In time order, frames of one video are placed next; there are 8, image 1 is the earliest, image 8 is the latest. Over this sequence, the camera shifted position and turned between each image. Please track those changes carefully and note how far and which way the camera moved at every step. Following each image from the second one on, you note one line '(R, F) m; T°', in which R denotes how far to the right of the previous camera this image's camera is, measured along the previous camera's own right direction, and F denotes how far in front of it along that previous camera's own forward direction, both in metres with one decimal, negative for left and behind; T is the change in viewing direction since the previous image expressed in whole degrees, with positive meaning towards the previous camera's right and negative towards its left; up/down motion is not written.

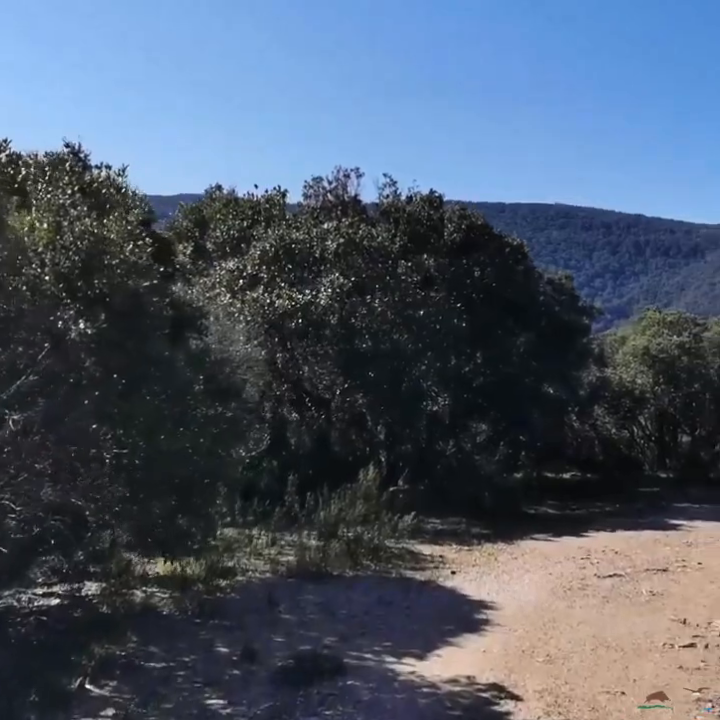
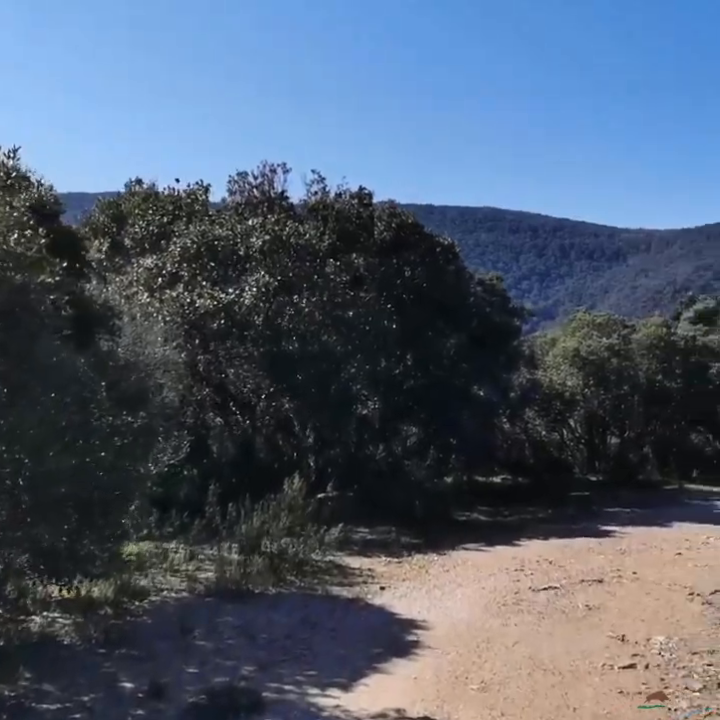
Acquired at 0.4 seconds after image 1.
(+0.1, +0.6) m; +5°
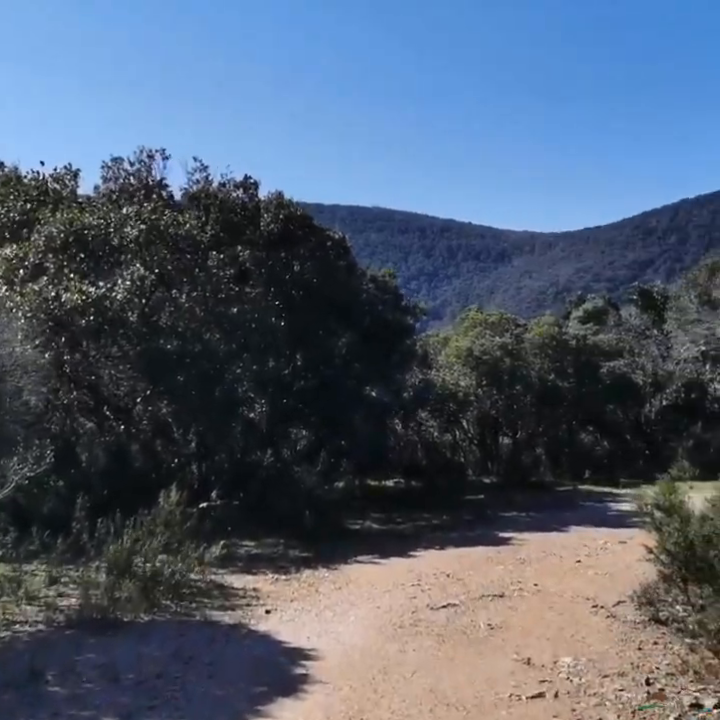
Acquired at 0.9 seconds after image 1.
(+0.1, +0.8) m; +8°
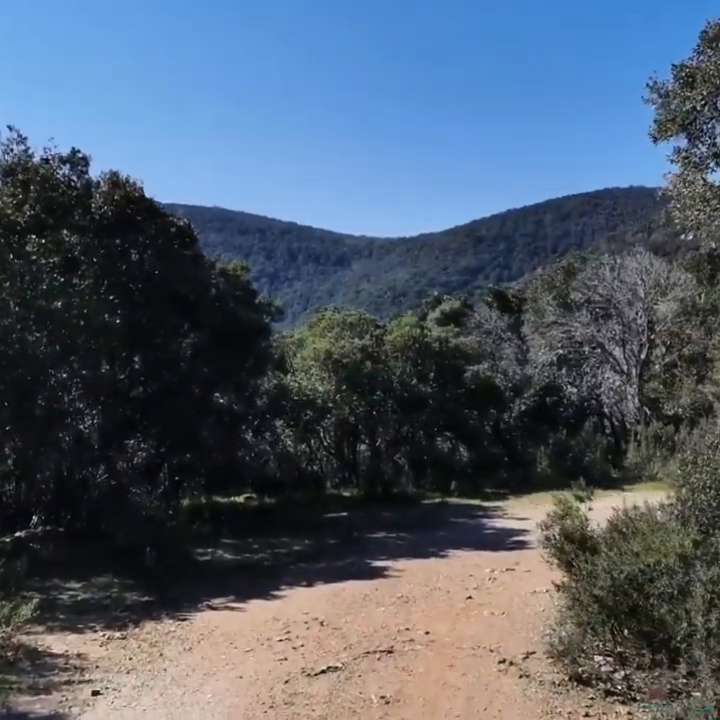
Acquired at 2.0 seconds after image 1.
(-0.1, +1.5) m; +11°
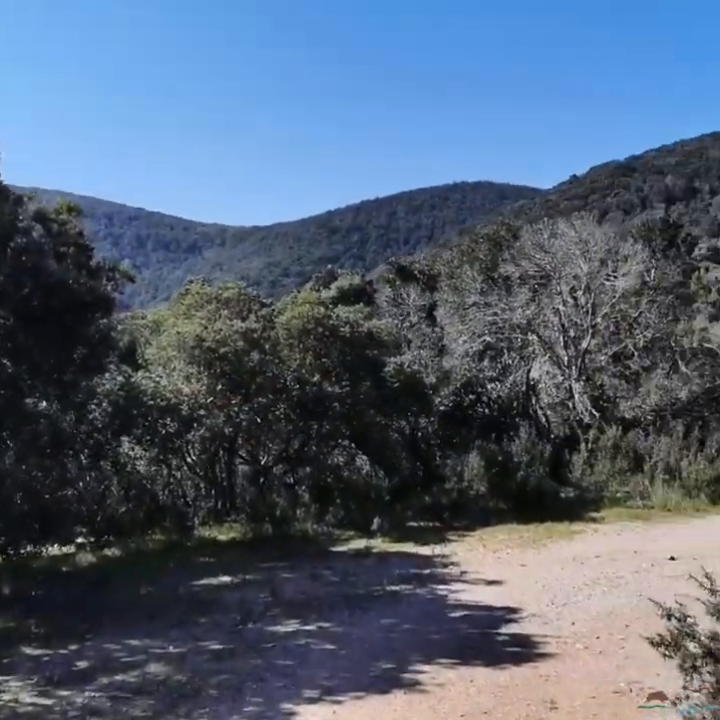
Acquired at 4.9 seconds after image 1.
(-0.4, +4.4) m; +10°
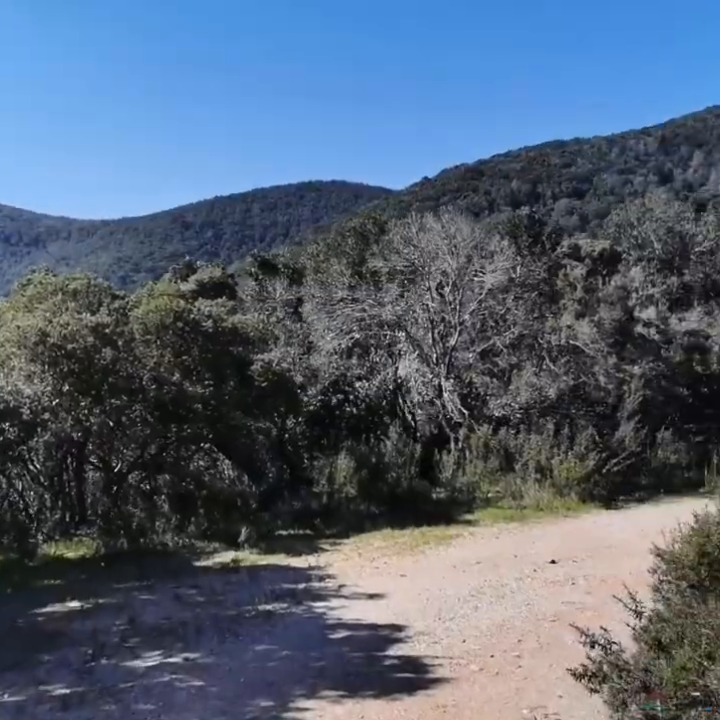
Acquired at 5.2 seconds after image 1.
(-0.1, +0.7) m; +10°
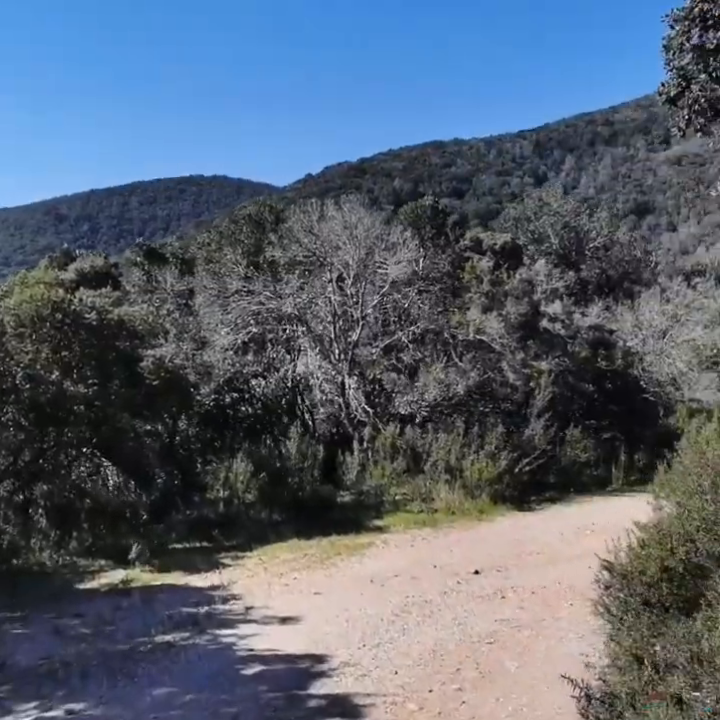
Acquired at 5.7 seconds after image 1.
(-0.2, +0.8) m; +8°
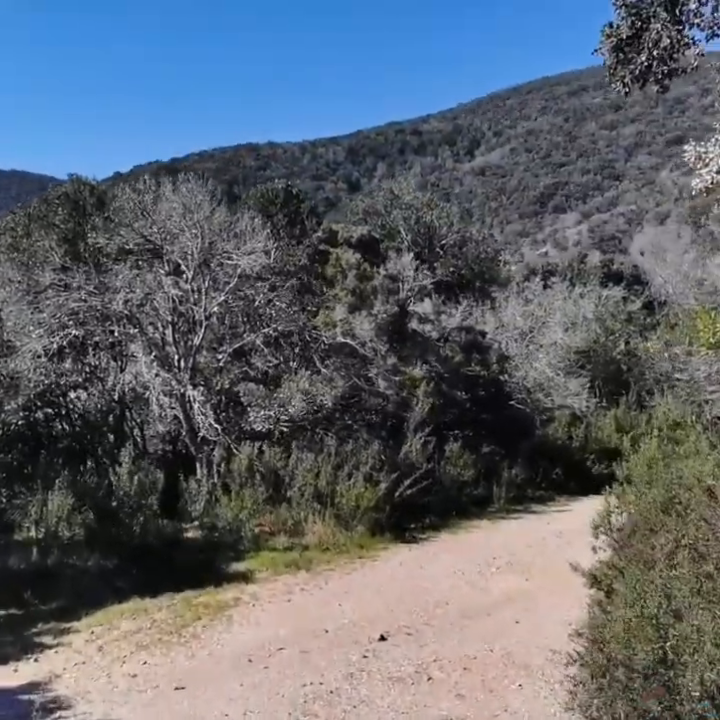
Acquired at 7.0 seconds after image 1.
(-0.4, +1.9) m; +13°
